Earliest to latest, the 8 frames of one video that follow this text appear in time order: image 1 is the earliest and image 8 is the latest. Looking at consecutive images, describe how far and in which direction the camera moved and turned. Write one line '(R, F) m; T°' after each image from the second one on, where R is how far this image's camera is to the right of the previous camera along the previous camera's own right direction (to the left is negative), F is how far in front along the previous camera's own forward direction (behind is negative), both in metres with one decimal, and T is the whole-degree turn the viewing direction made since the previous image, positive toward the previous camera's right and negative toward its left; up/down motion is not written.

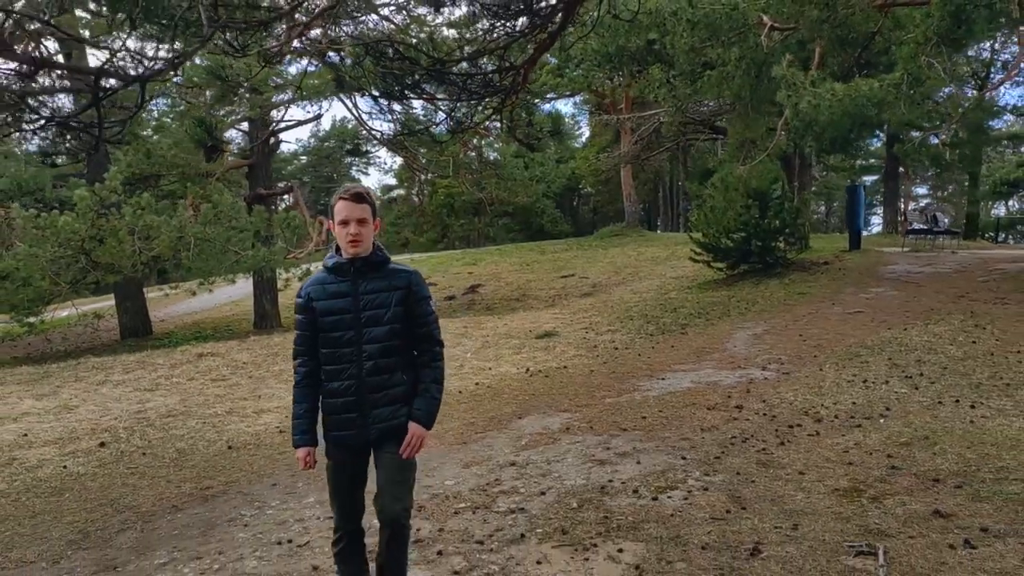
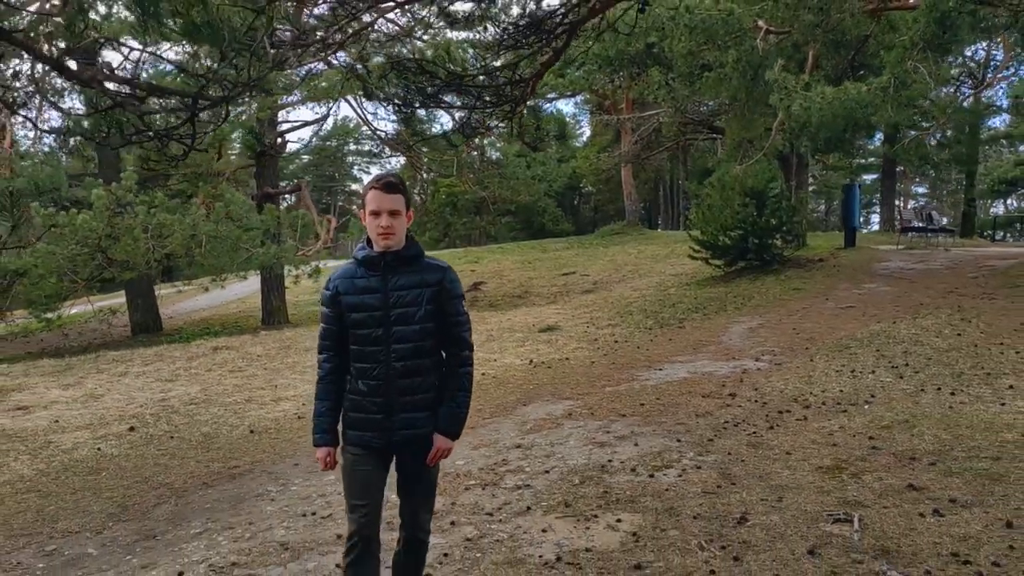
(0.0, -0.4) m; 0°
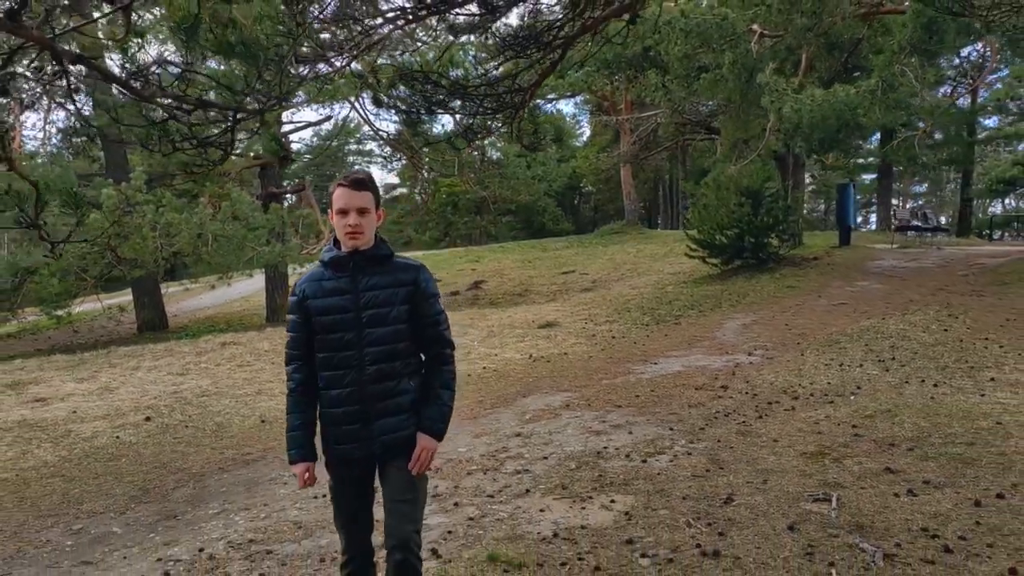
(0.0, -0.3) m; 0°
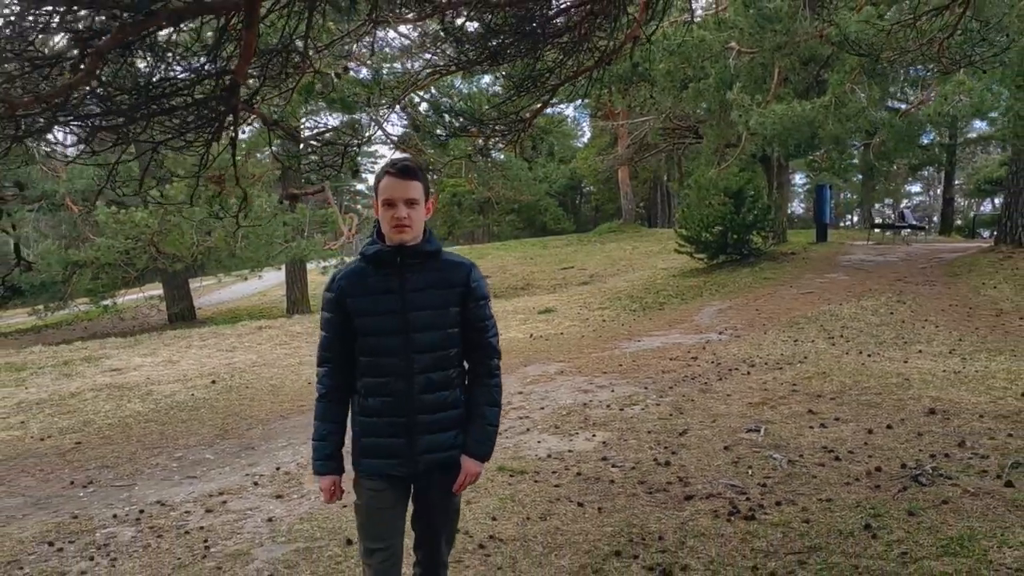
(0.0, -1.3) m; 0°
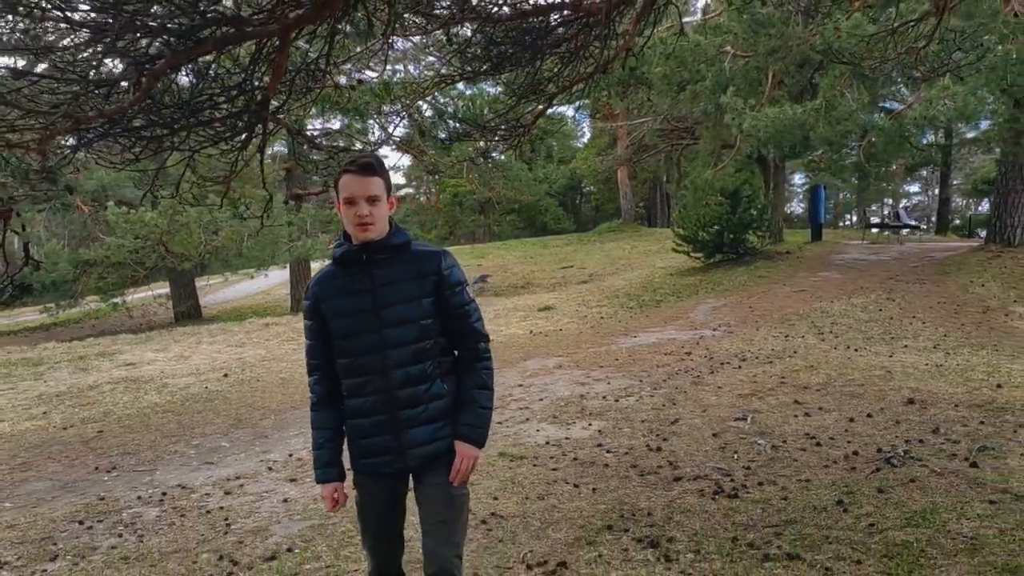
(0.0, -0.3) m; 0°
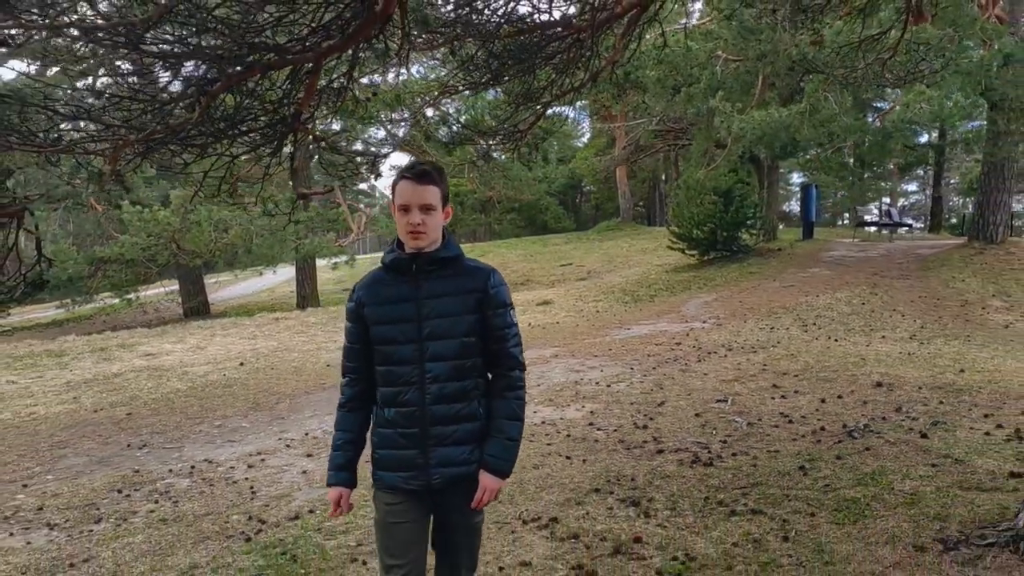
(0.0, -0.5) m; 0°
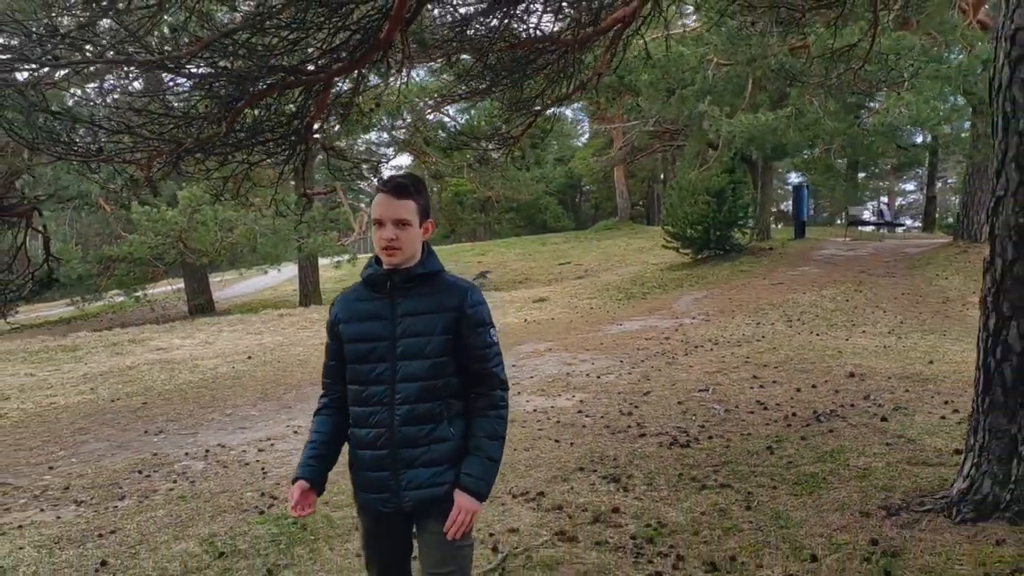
(+0.1, -0.4) m; 0°
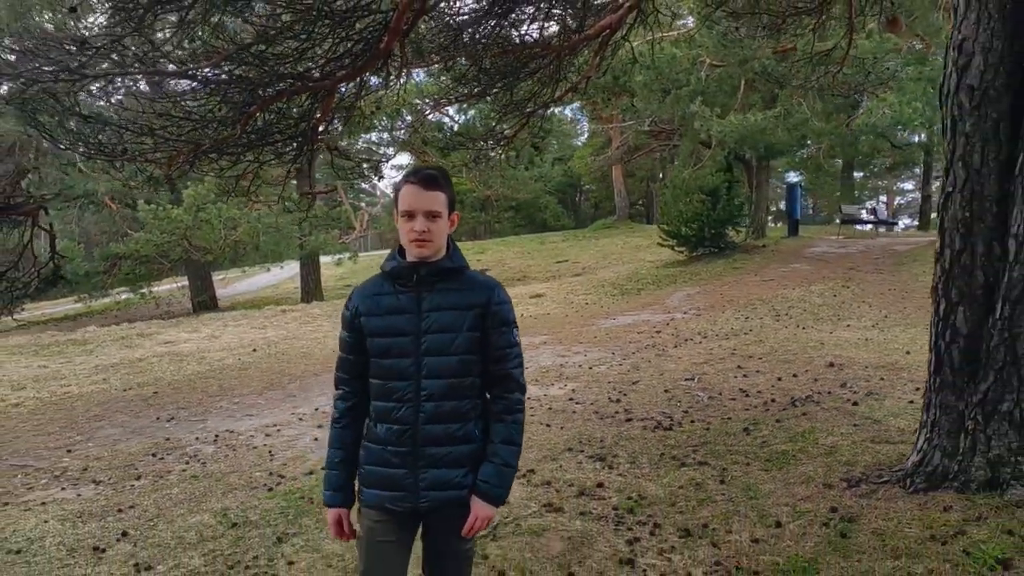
(+0.1, -0.3) m; 0°
